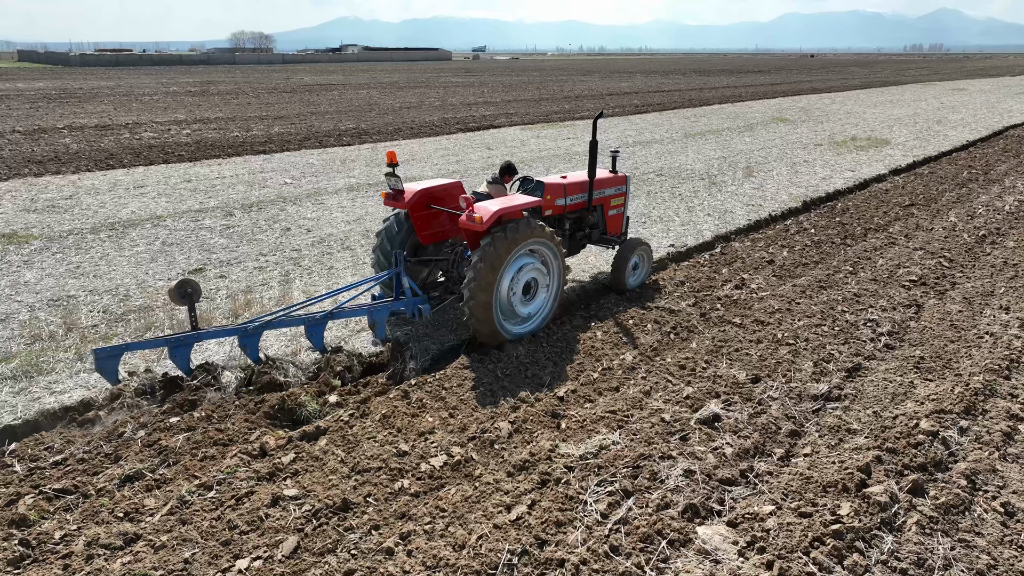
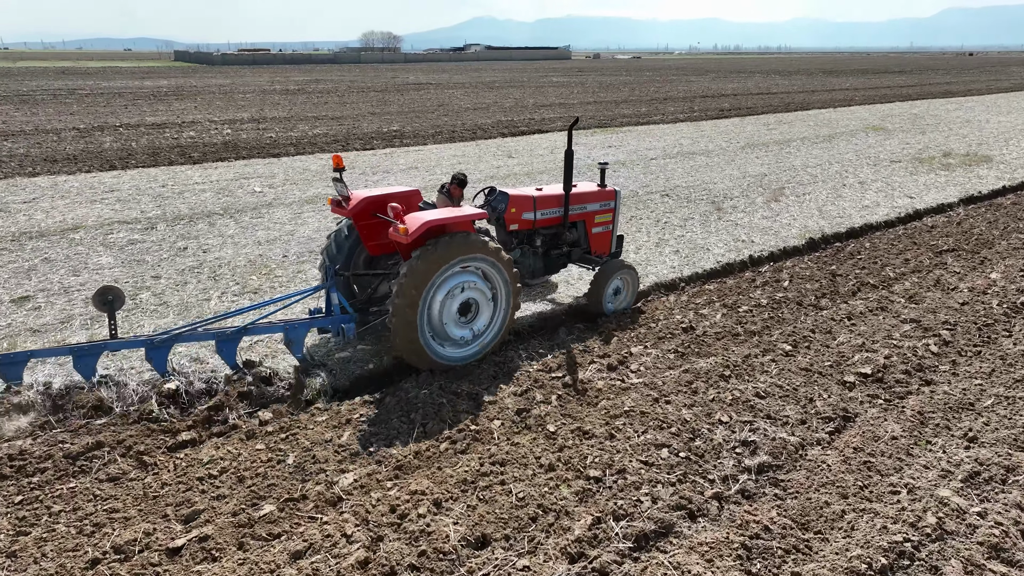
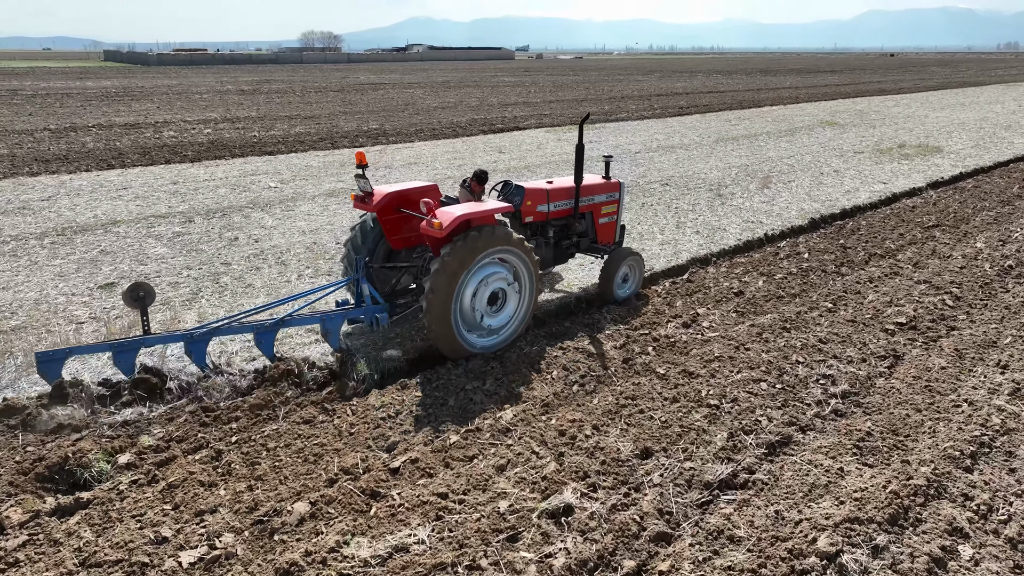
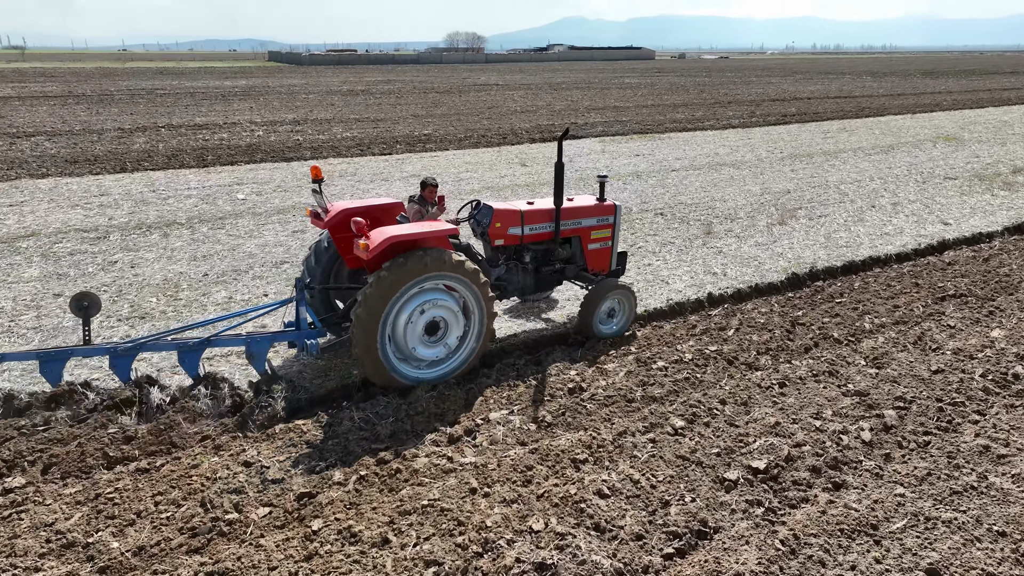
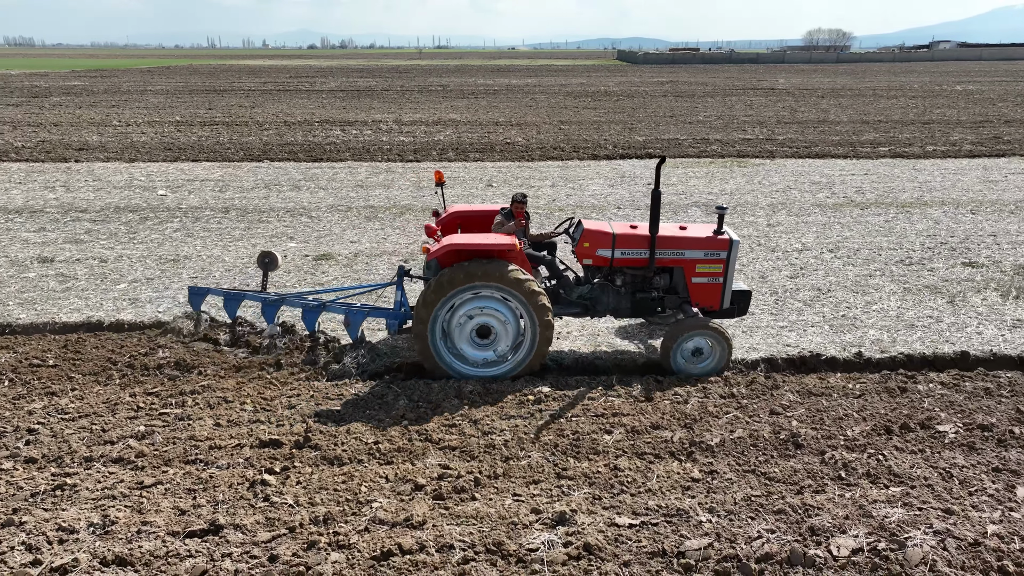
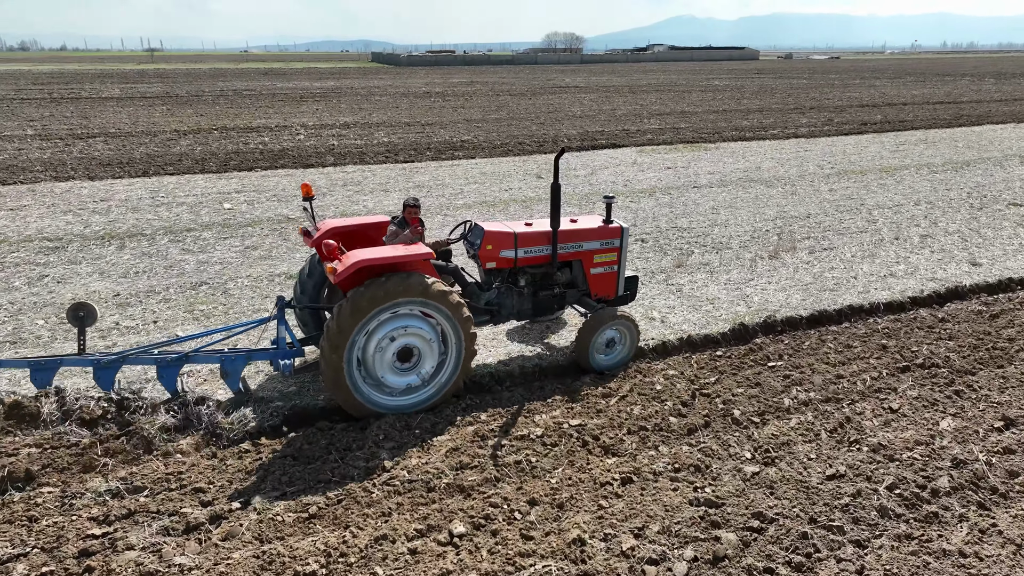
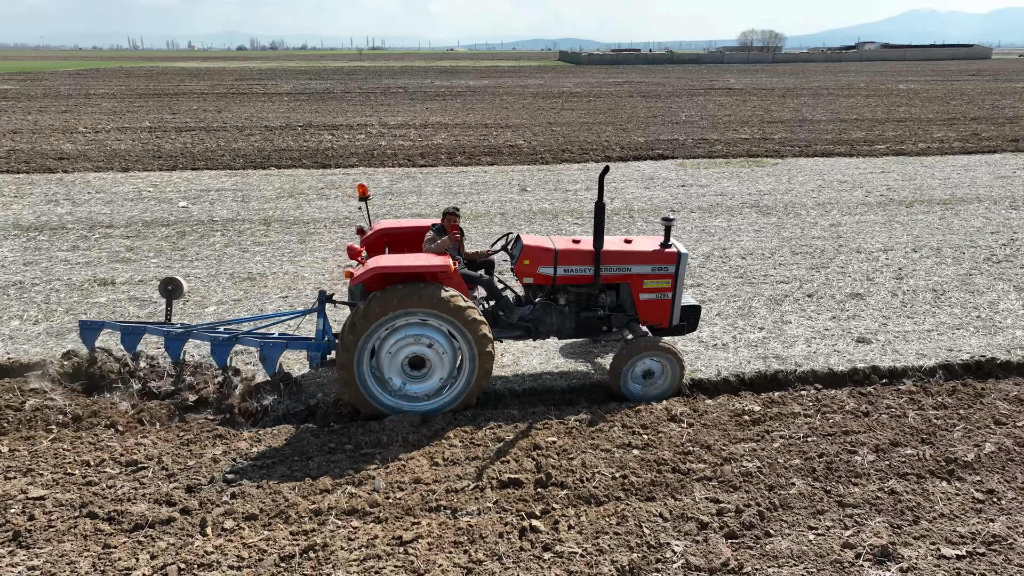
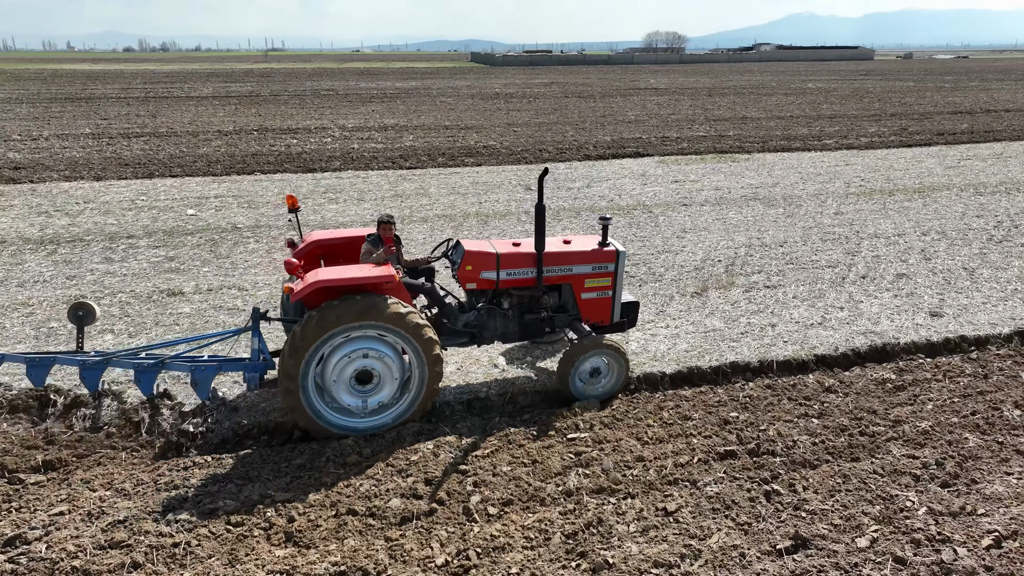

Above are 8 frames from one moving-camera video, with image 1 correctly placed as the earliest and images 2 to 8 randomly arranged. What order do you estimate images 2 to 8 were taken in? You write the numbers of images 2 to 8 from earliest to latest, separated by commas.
3, 2, 4, 6, 8, 7, 5
